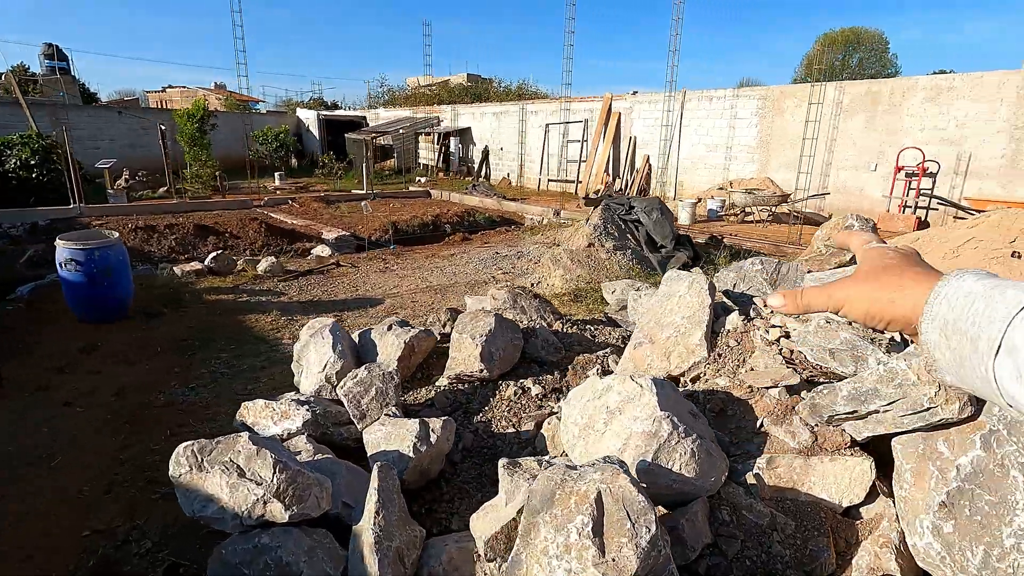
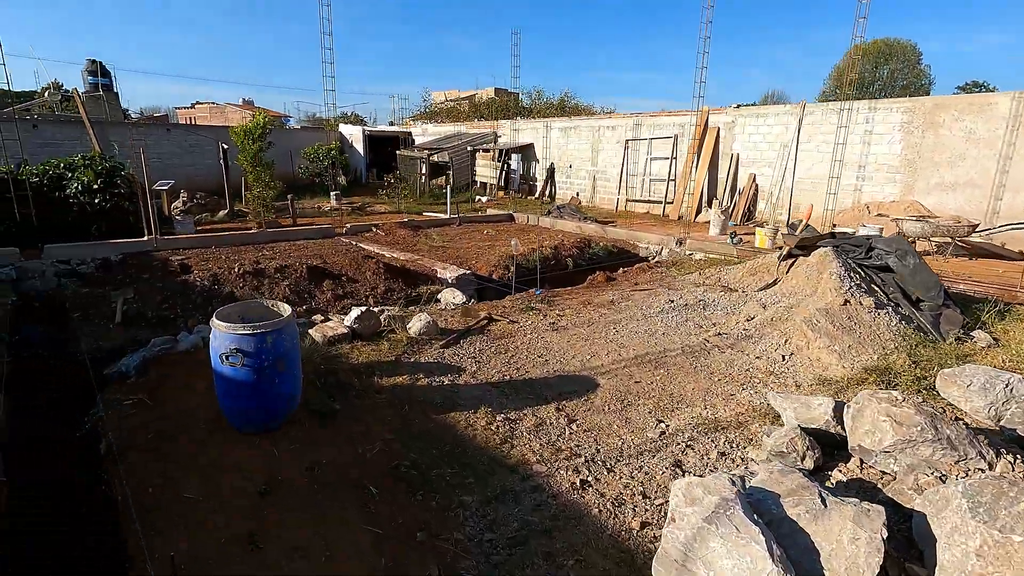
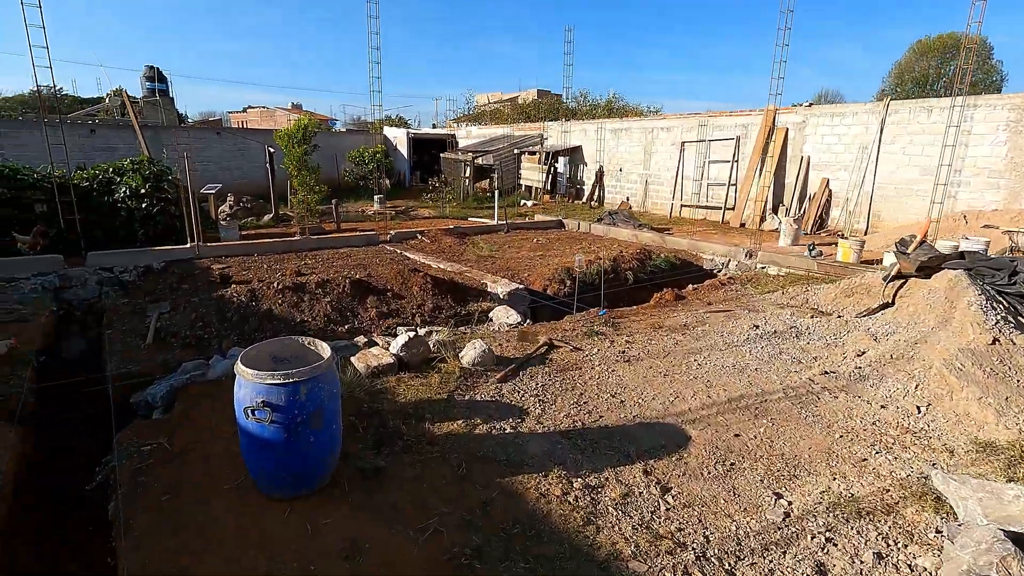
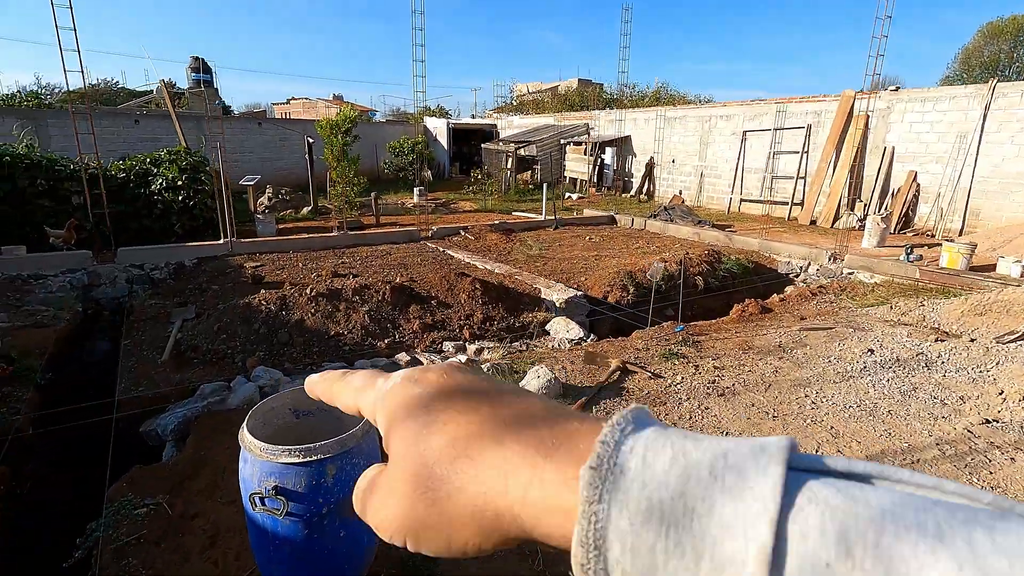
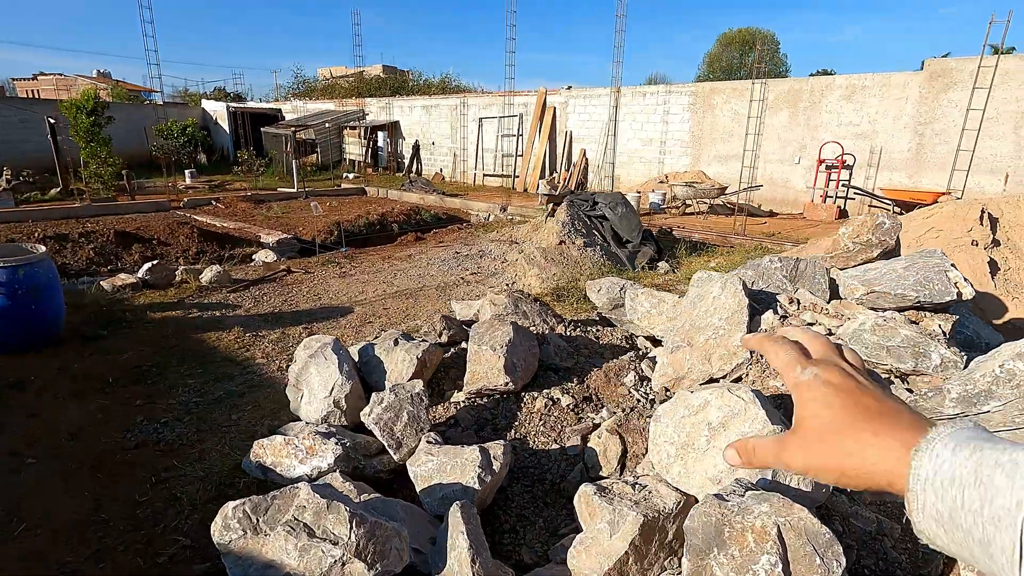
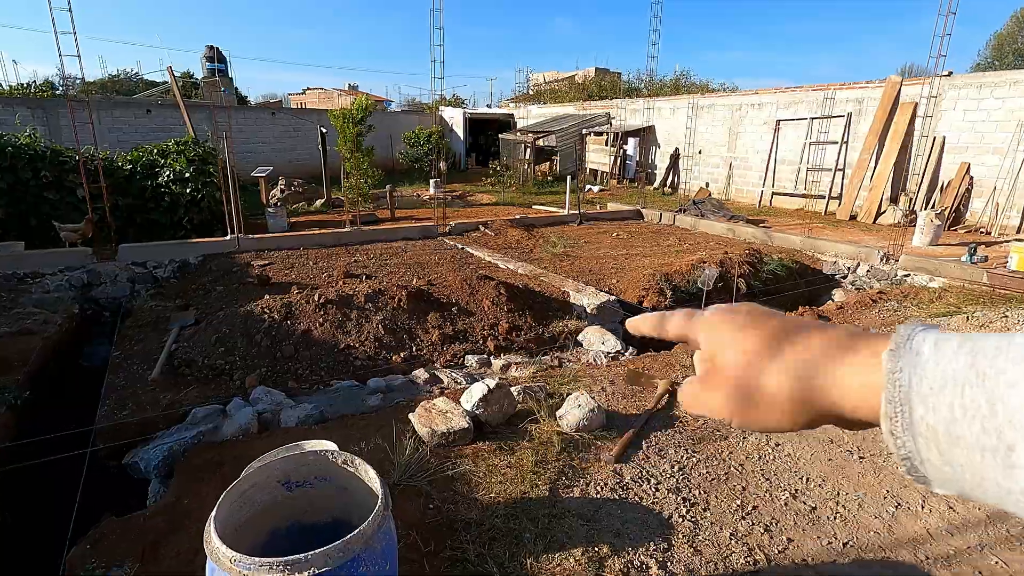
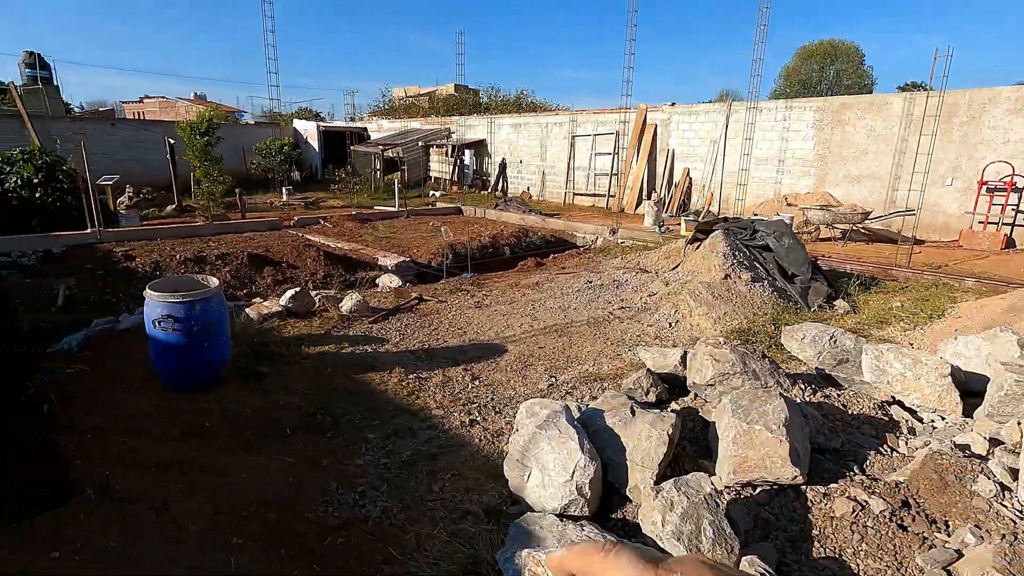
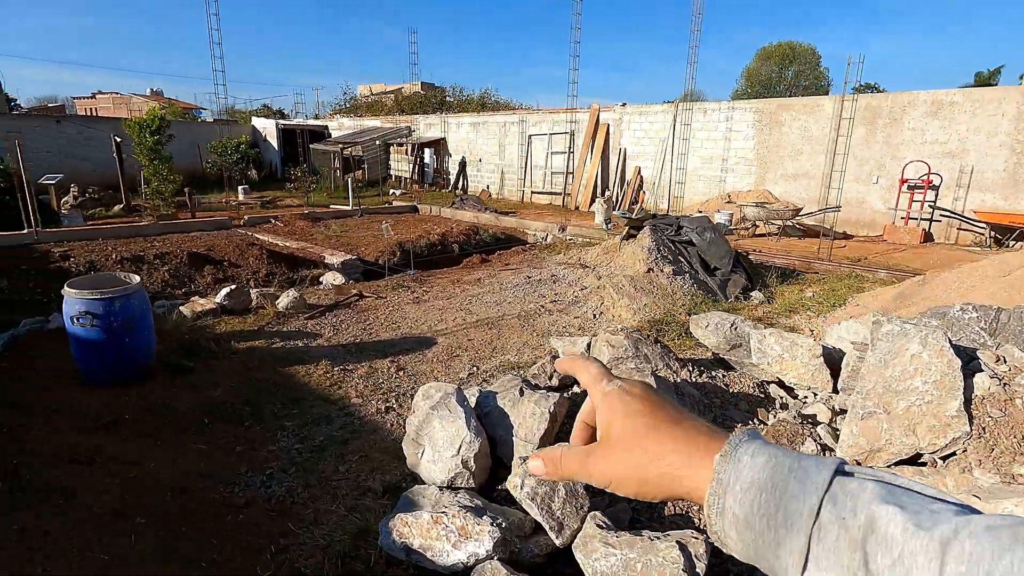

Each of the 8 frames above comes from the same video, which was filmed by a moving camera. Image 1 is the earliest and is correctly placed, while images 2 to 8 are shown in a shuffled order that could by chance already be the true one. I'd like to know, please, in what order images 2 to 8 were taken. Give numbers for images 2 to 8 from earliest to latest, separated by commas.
5, 8, 7, 2, 3, 4, 6
